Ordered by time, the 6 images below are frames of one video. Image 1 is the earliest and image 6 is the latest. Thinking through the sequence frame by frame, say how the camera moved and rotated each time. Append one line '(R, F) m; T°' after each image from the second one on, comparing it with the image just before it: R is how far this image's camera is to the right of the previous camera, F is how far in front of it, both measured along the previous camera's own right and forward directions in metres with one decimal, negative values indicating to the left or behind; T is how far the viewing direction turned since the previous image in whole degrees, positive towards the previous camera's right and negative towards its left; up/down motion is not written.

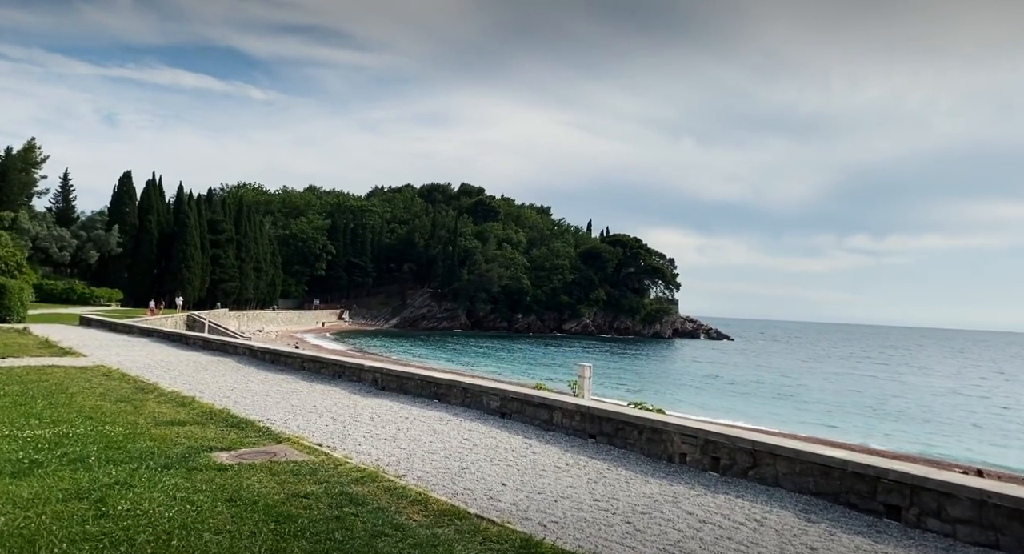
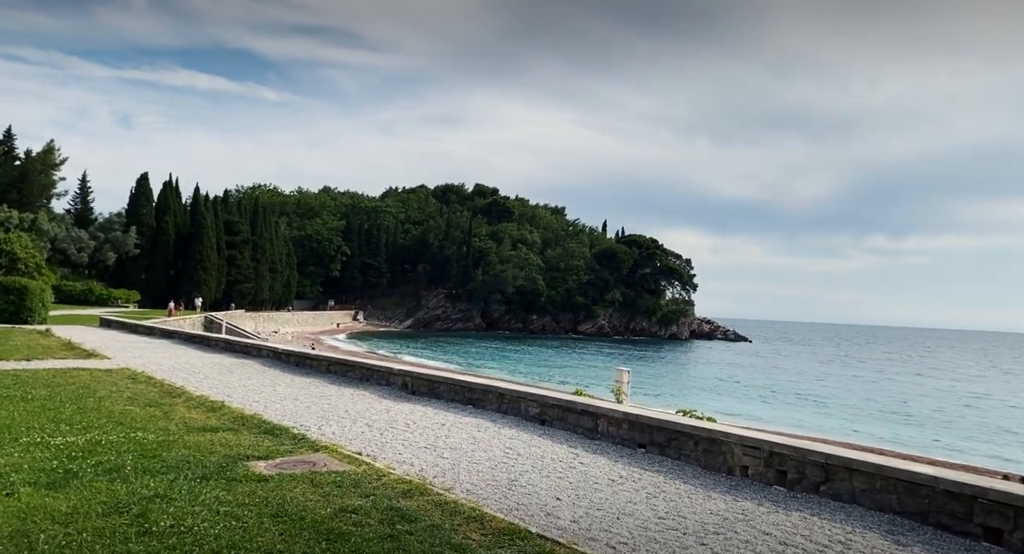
(-0.4, +0.3) m; -1°
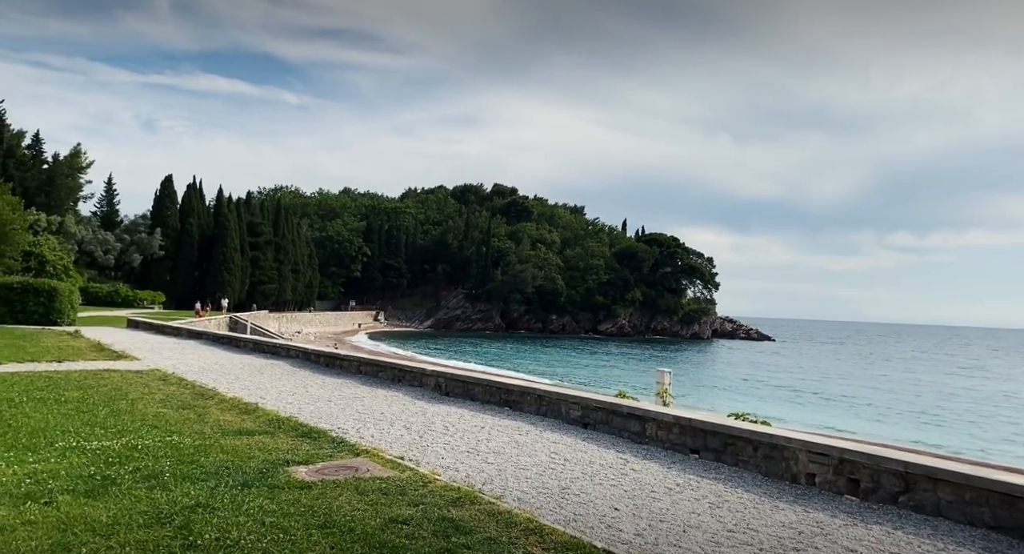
(-0.3, +0.3) m; -2°
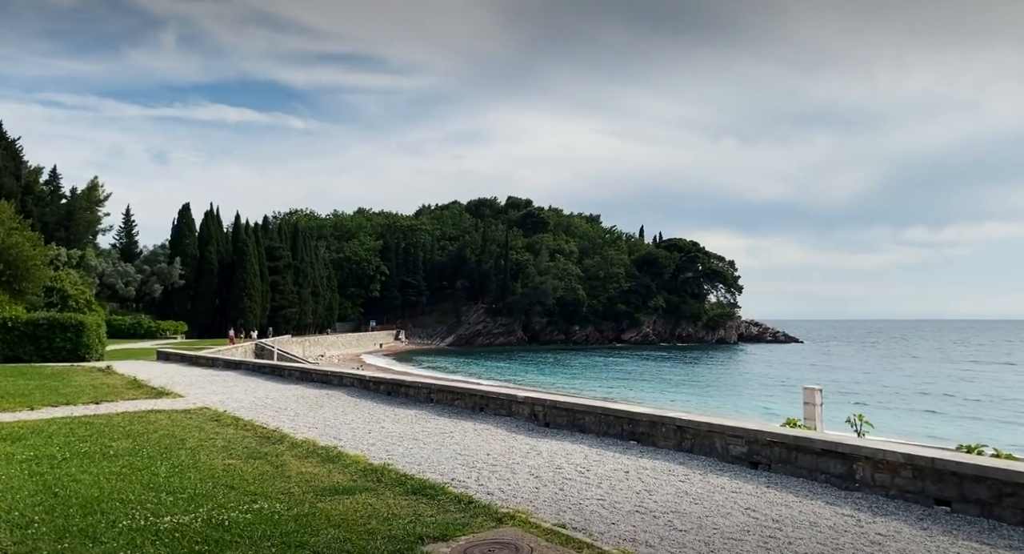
(-1.3, +1.7) m; -1°
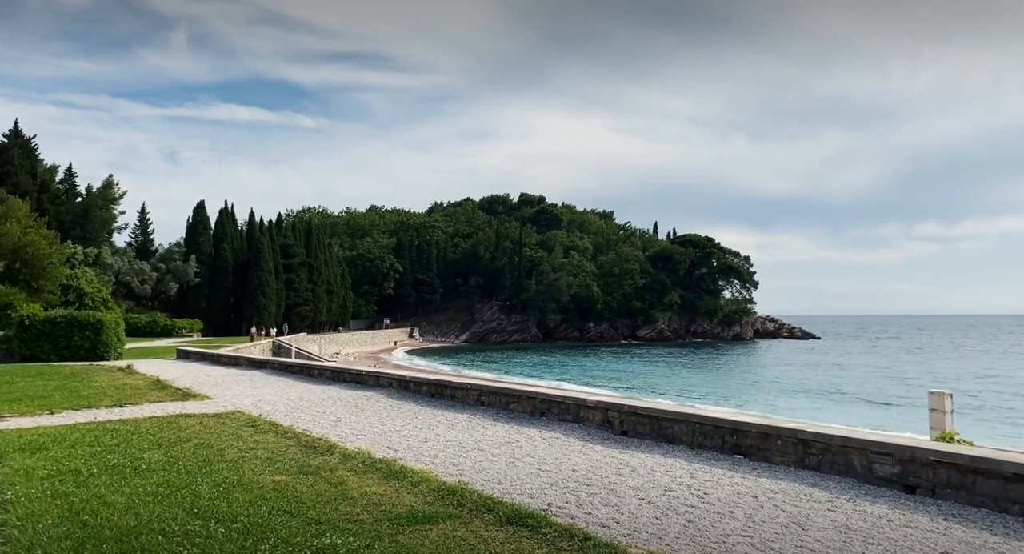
(-0.8, +1.2) m; -1°
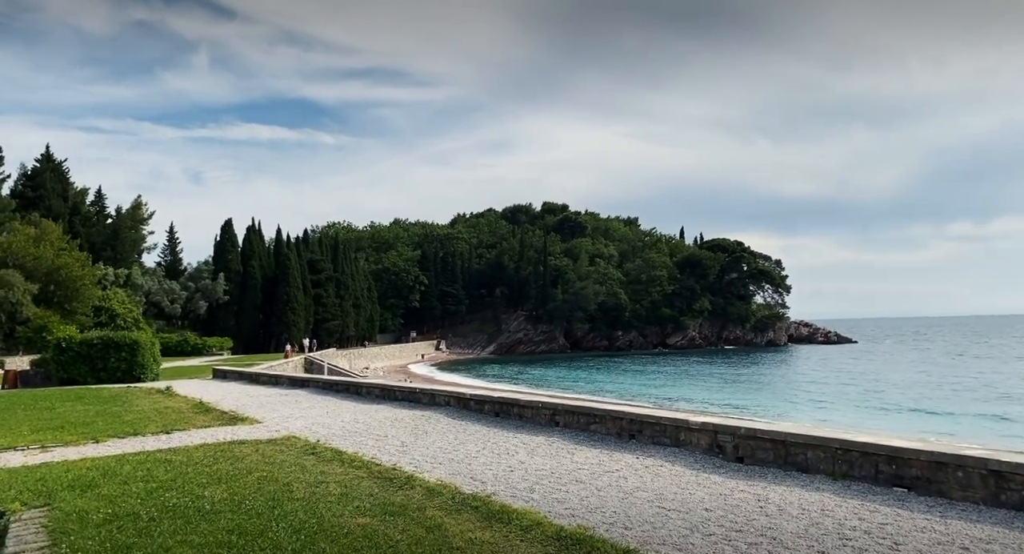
(-0.9, +1.1) m; -2°
